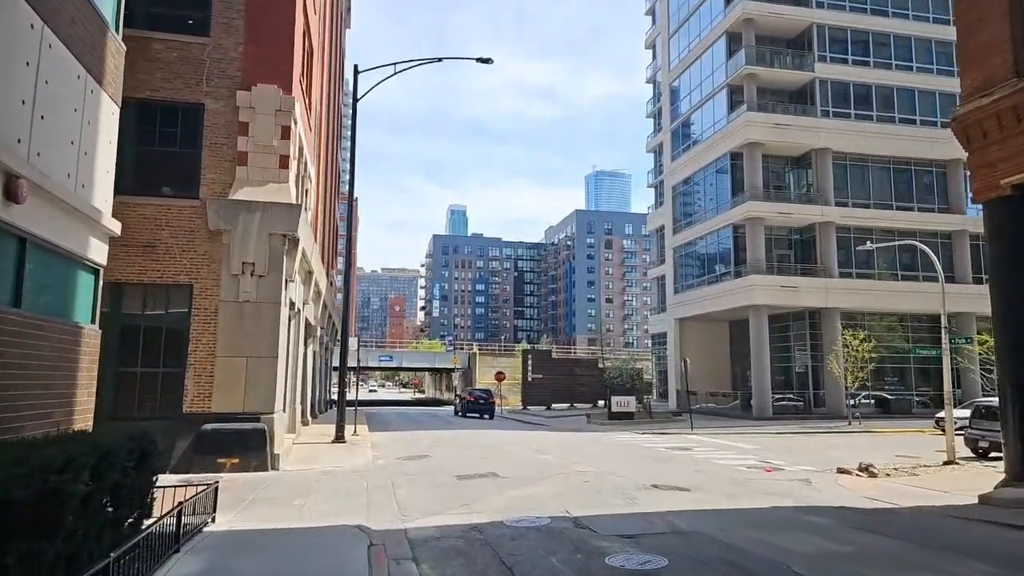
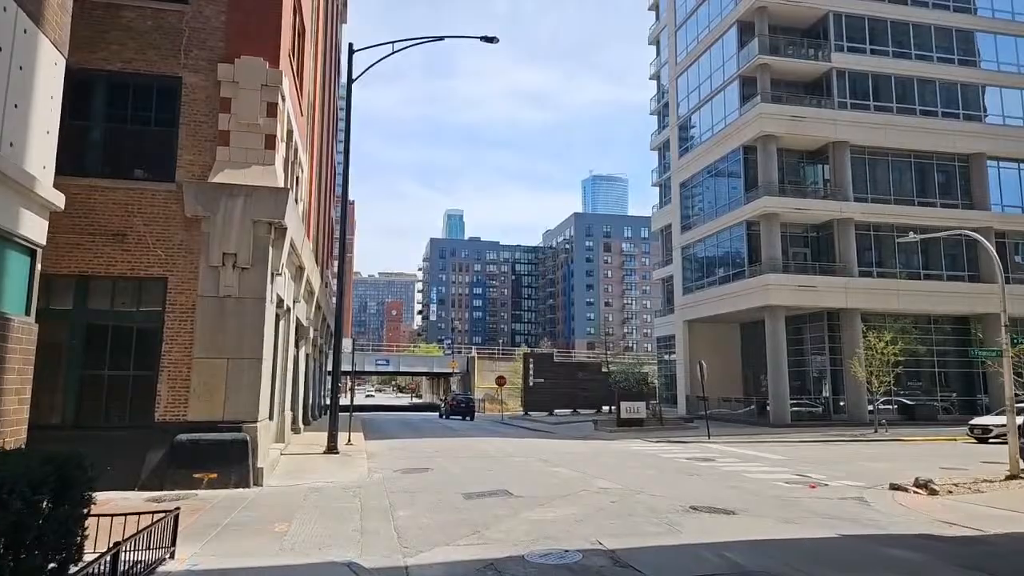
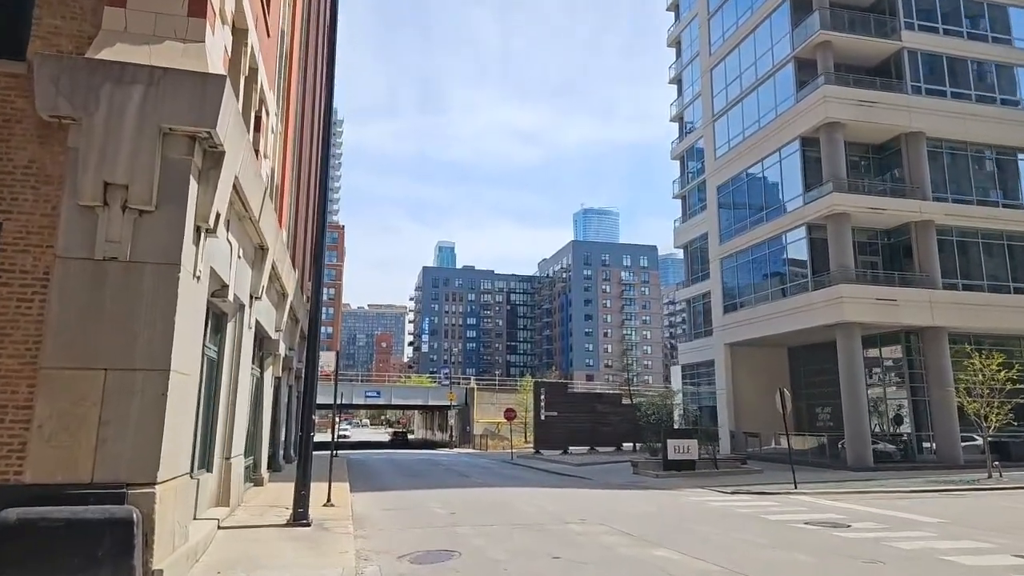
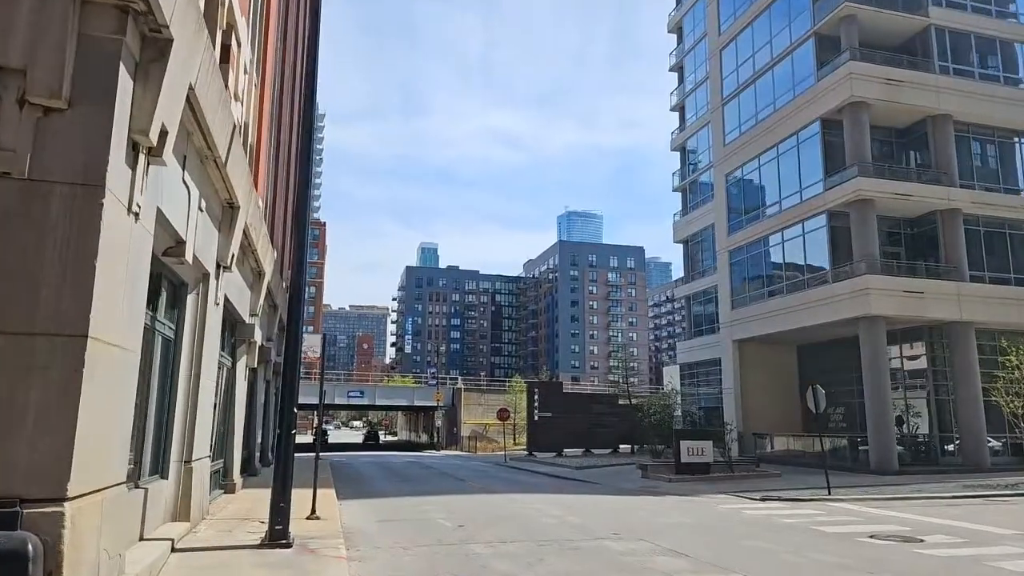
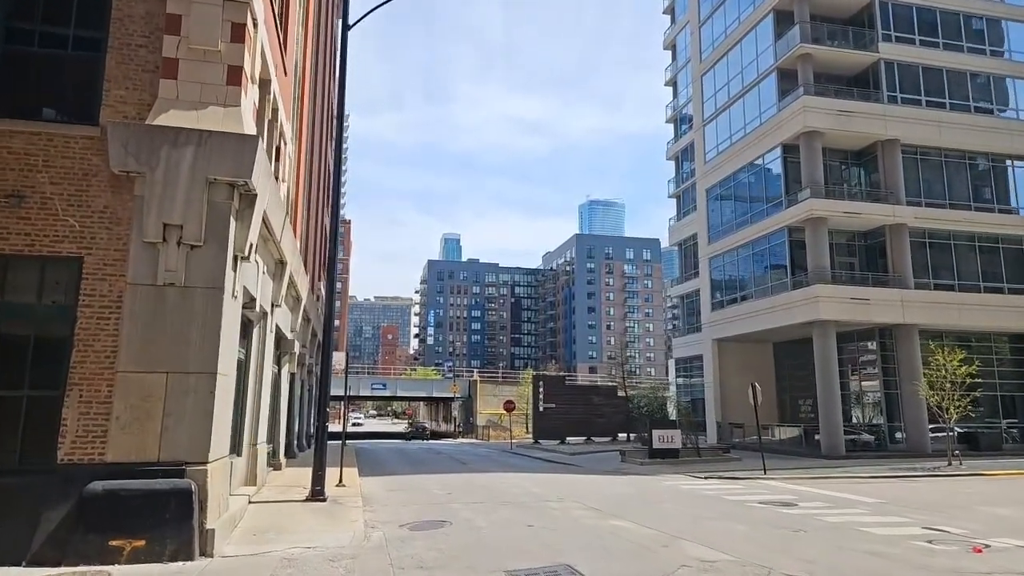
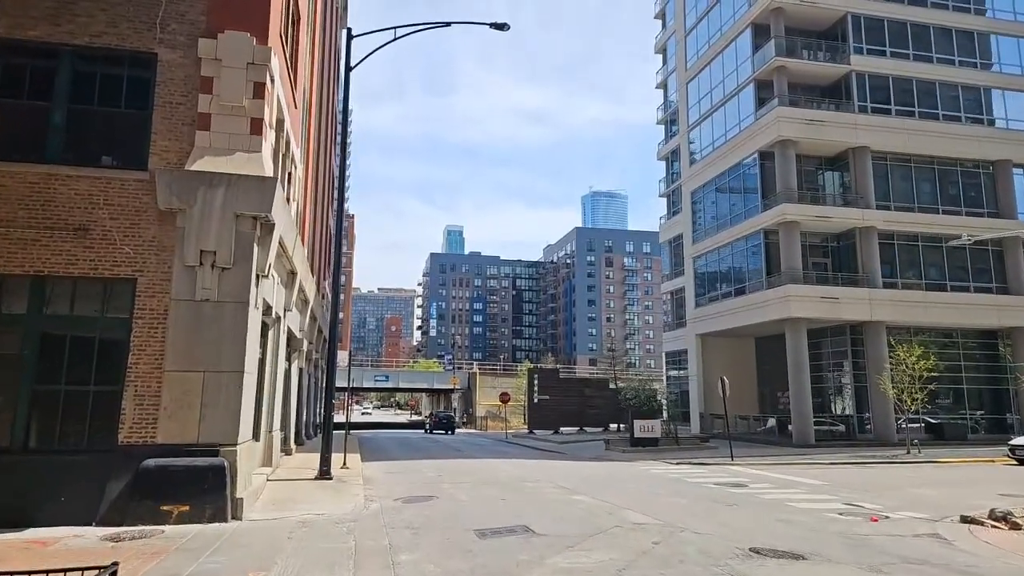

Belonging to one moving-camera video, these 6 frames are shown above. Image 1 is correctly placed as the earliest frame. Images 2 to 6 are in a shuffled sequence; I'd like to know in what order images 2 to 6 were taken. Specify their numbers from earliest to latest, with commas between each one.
2, 6, 5, 3, 4
